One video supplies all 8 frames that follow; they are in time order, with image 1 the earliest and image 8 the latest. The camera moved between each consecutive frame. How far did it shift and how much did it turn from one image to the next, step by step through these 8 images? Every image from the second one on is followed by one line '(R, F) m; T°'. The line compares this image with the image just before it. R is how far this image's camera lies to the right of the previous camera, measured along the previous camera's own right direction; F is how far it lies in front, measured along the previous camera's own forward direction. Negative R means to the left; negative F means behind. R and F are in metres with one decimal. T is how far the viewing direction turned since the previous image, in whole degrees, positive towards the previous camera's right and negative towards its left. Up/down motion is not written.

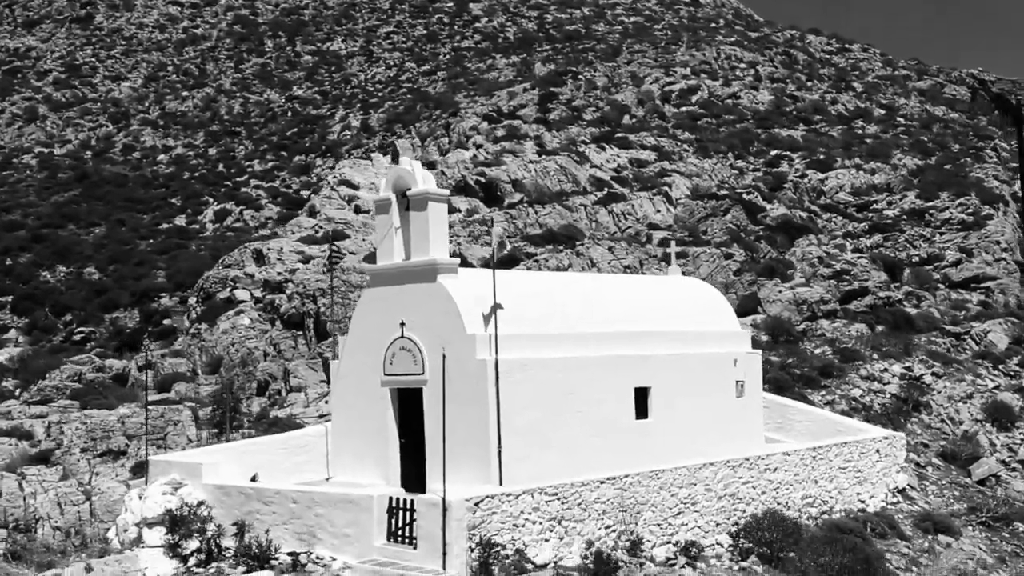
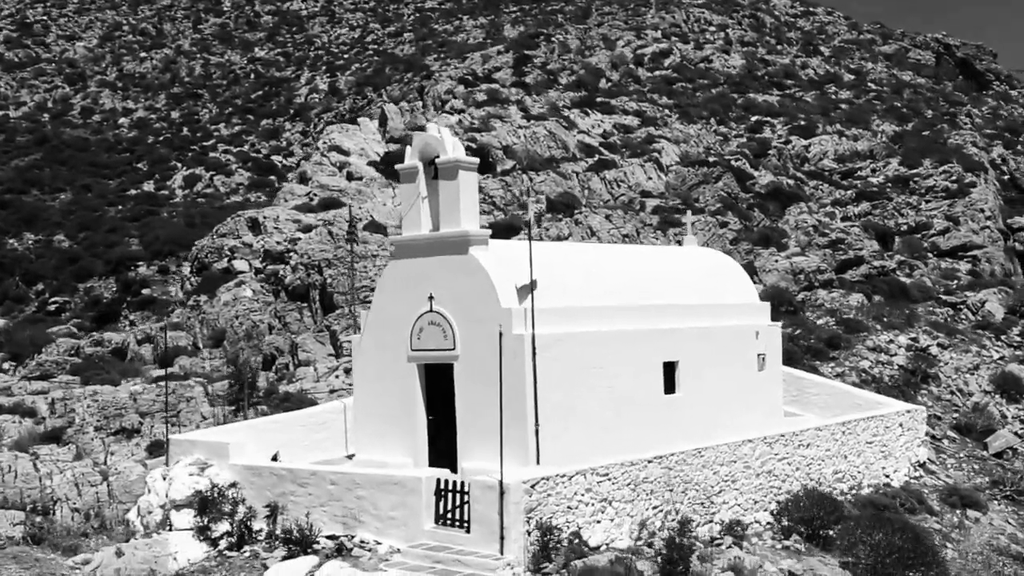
(-1.2, +0.5) m; +2°
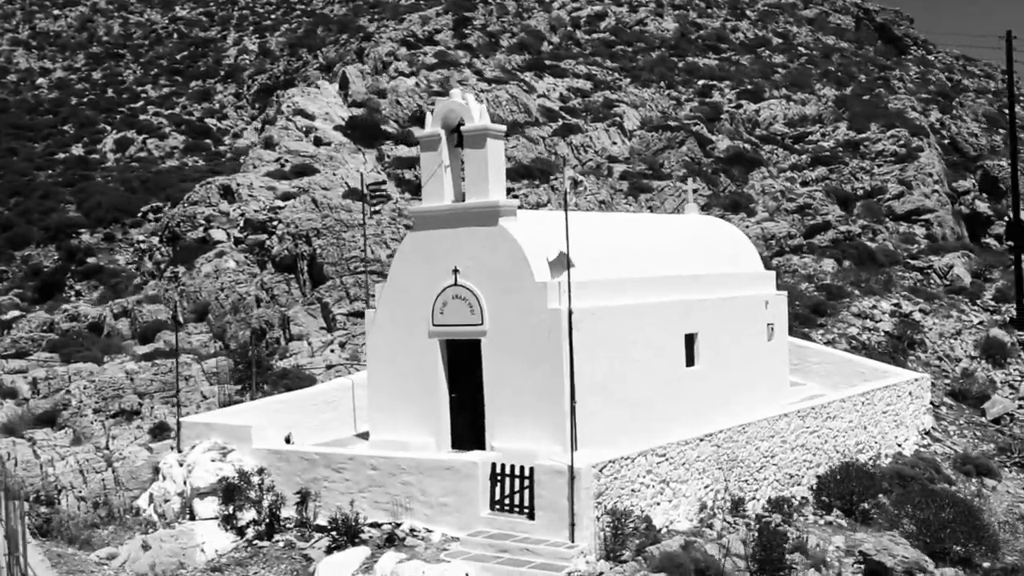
(-1.7, +0.8) m; +4°
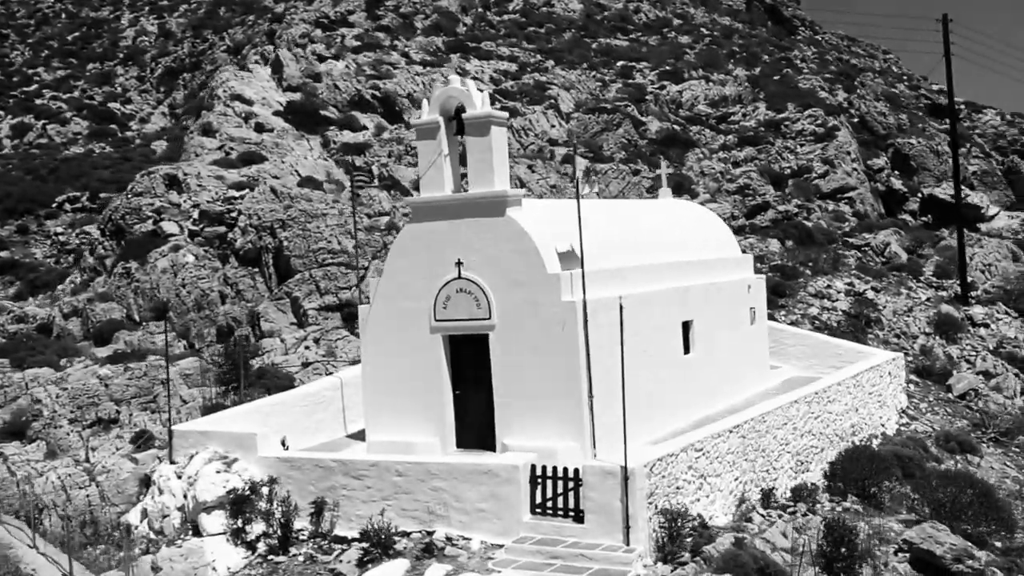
(-1.6, +0.6) m; +5°
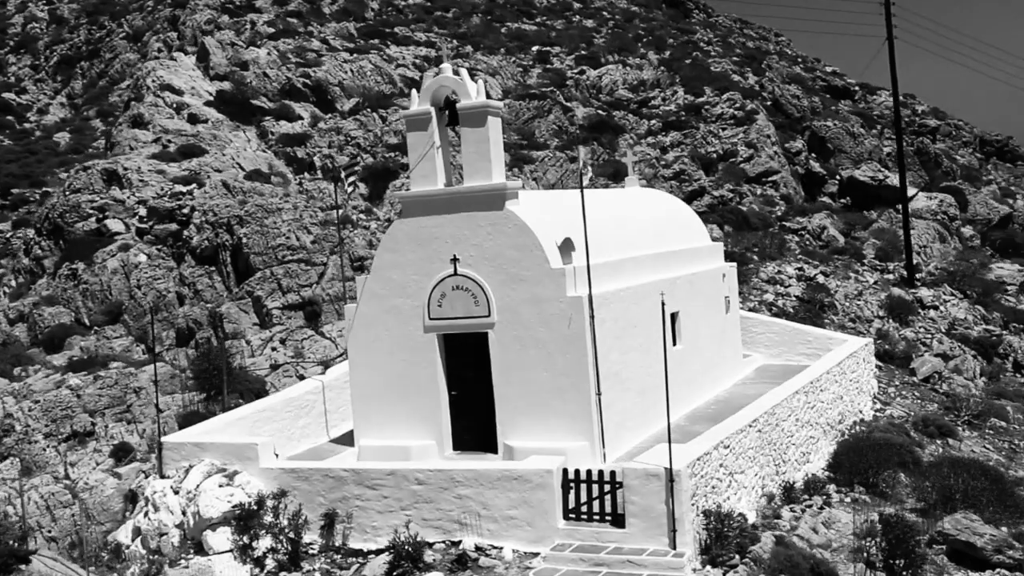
(-1.5, +0.6) m; +5°
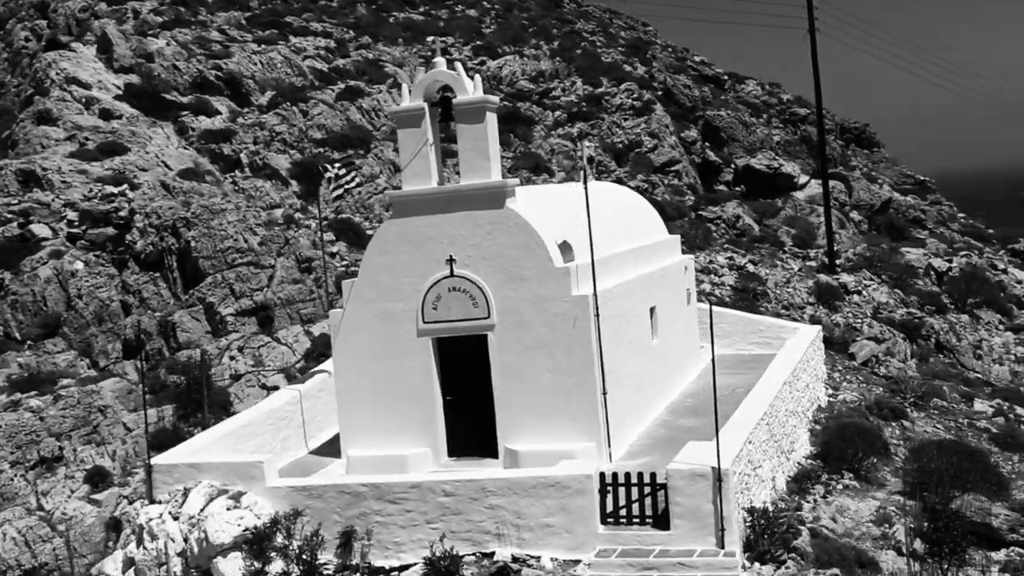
(-1.8, +0.4) m; +7°
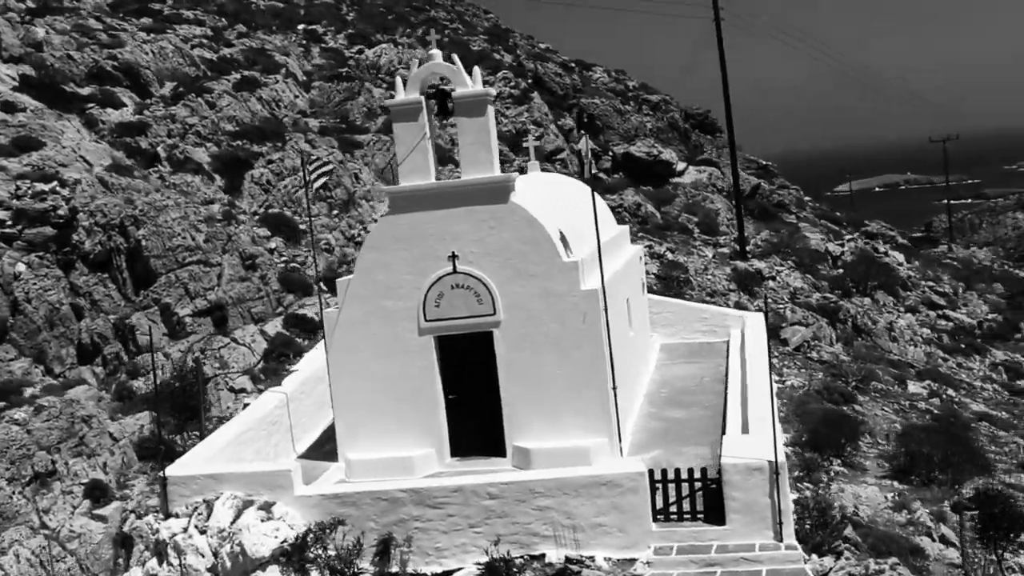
(-2.1, +0.4) m; +8°
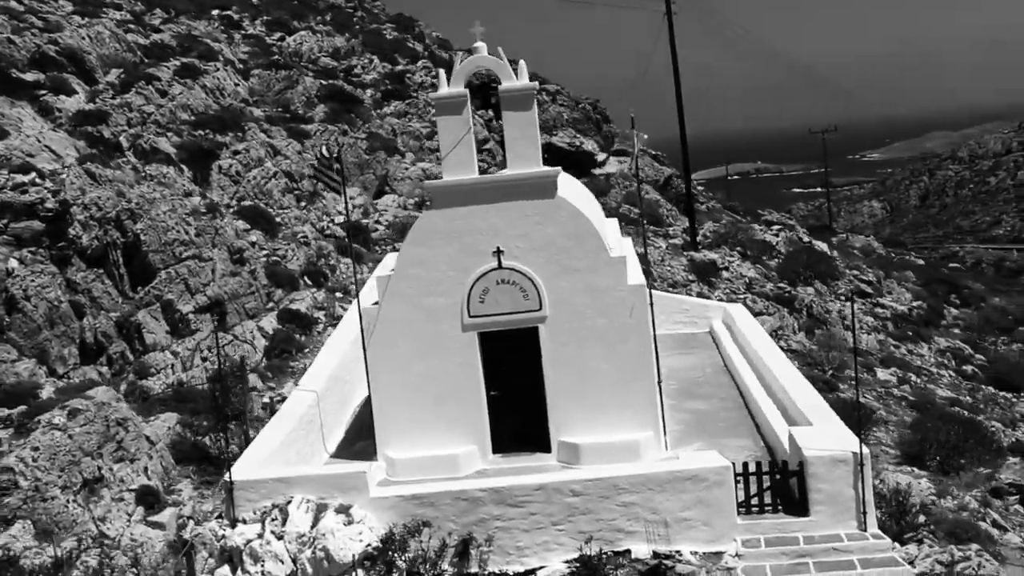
(-2.1, +0.2) m; +6°
